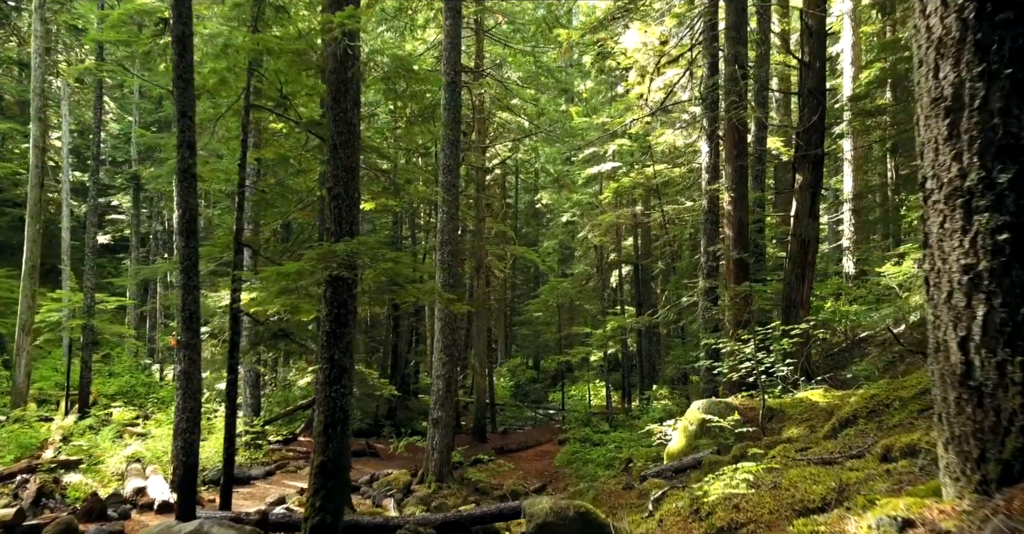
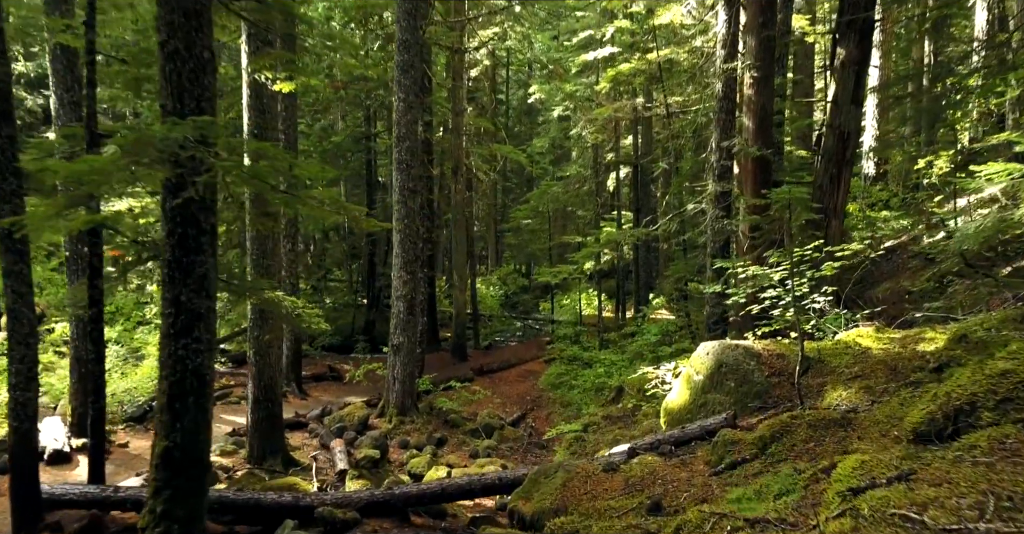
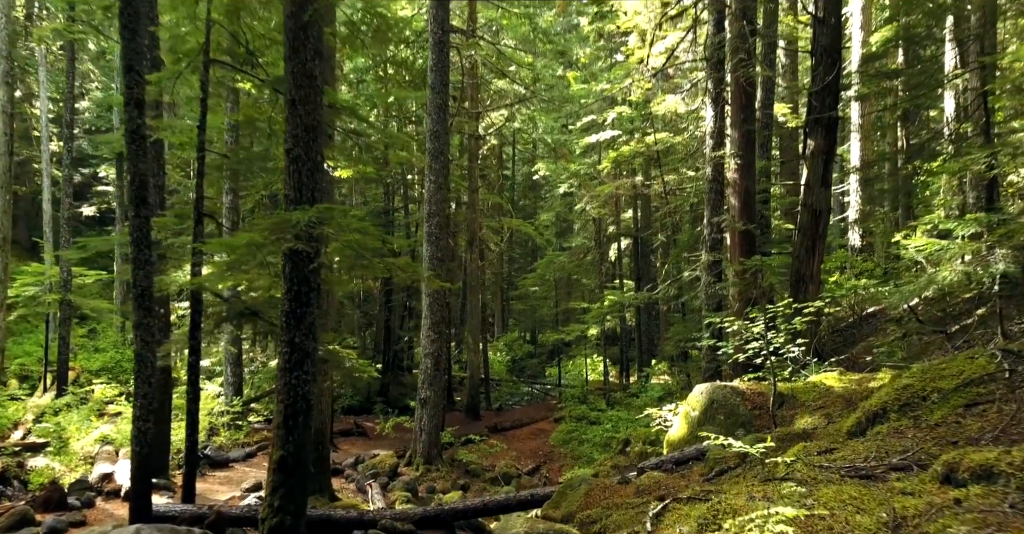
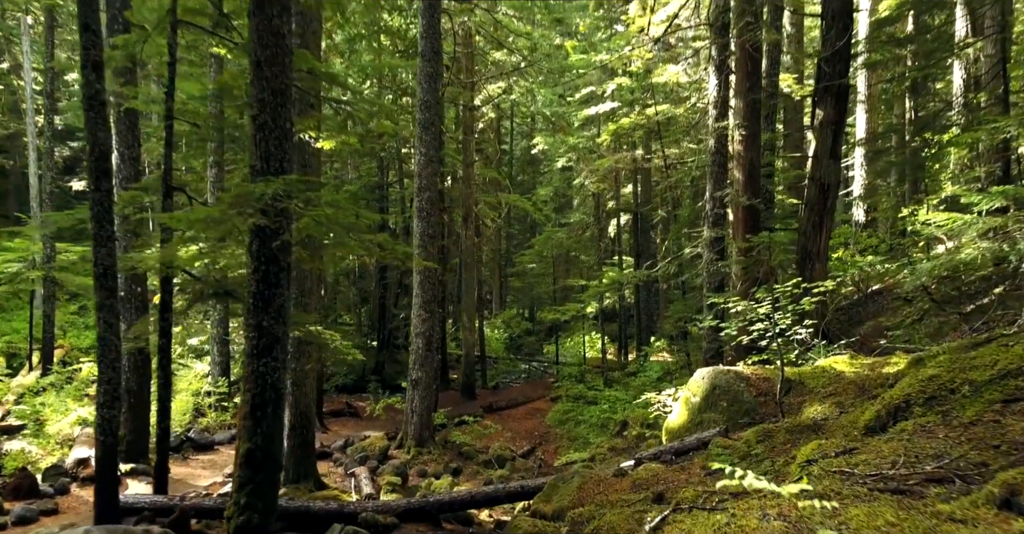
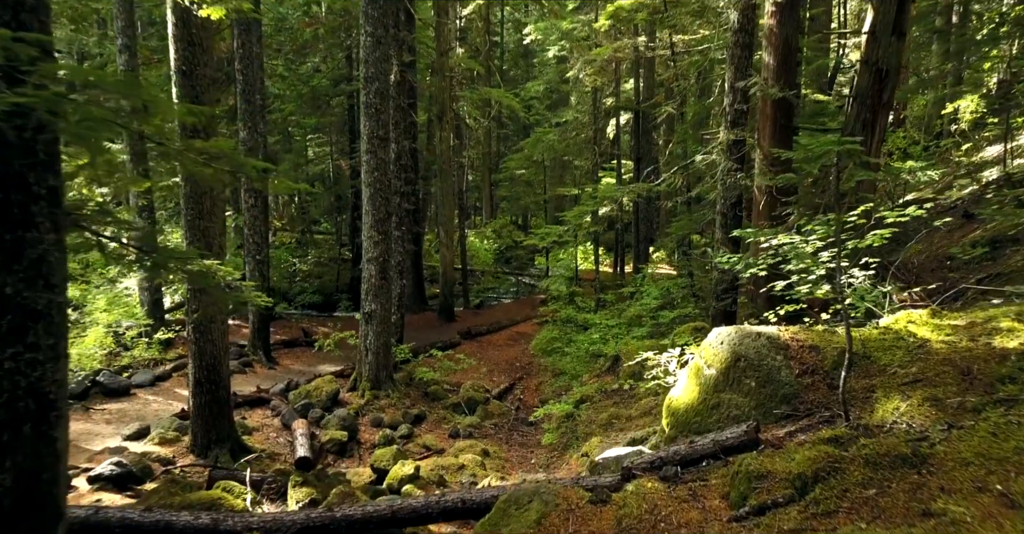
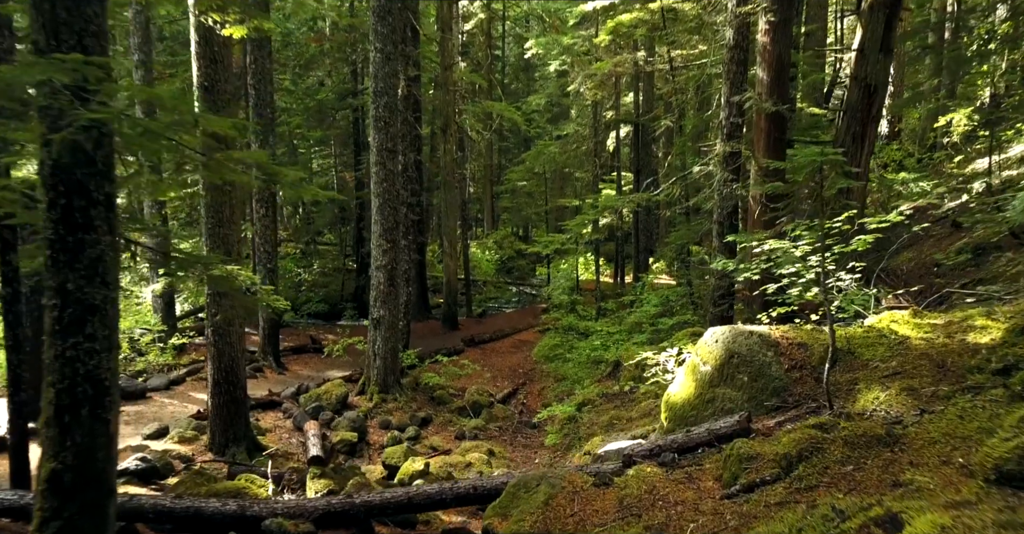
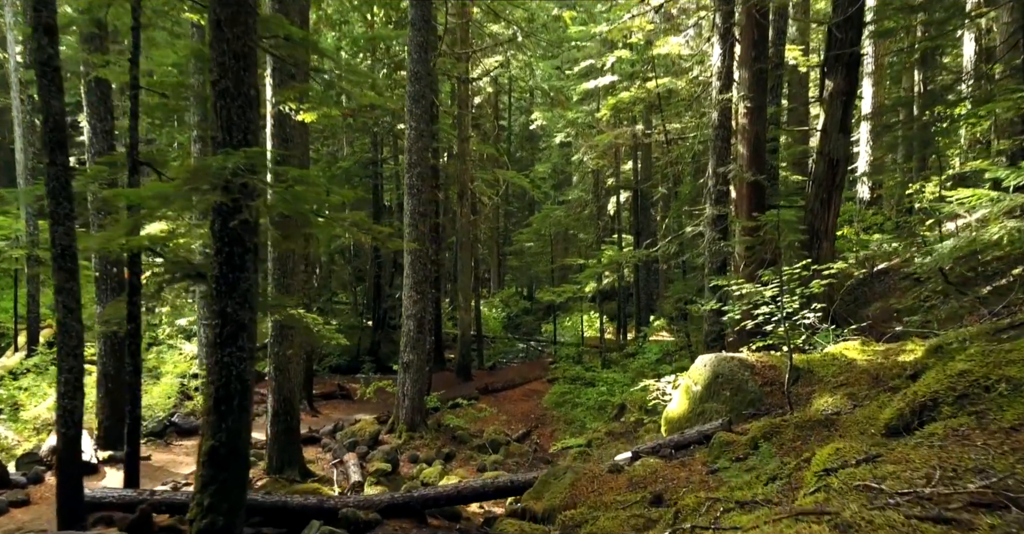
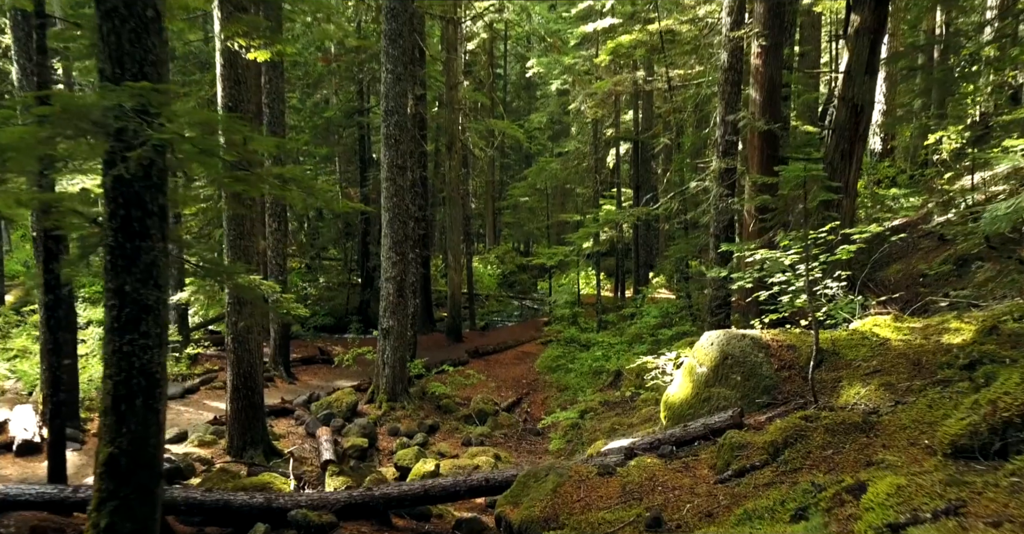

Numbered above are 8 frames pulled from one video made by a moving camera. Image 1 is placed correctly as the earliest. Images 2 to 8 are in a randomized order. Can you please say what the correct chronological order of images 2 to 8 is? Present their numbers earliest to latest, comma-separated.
3, 4, 7, 2, 8, 6, 5
